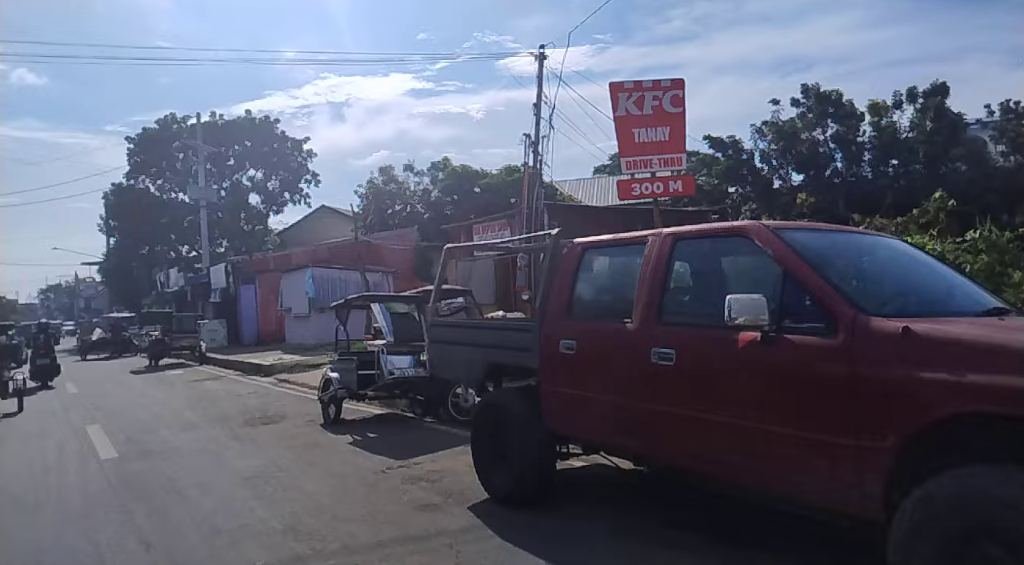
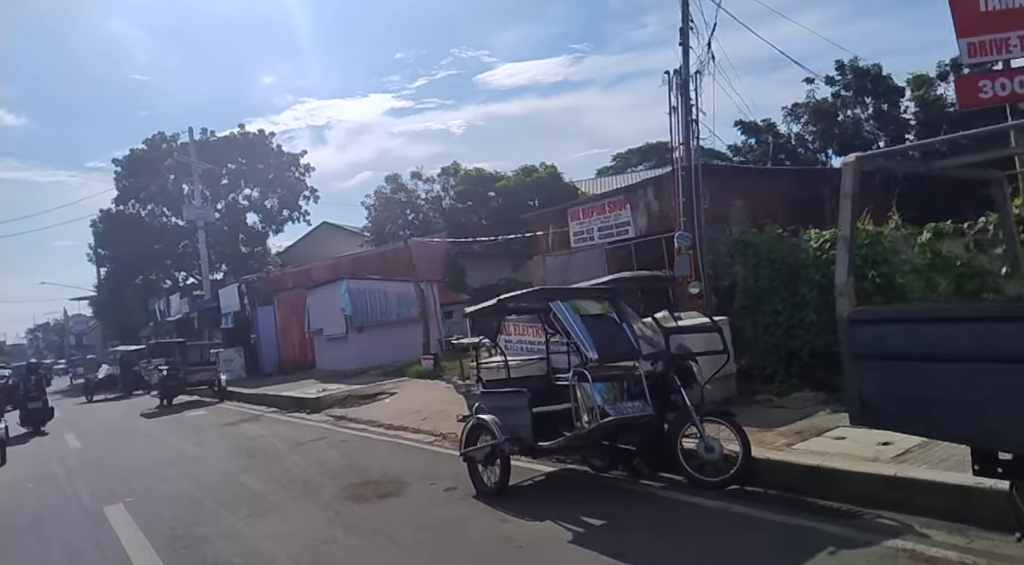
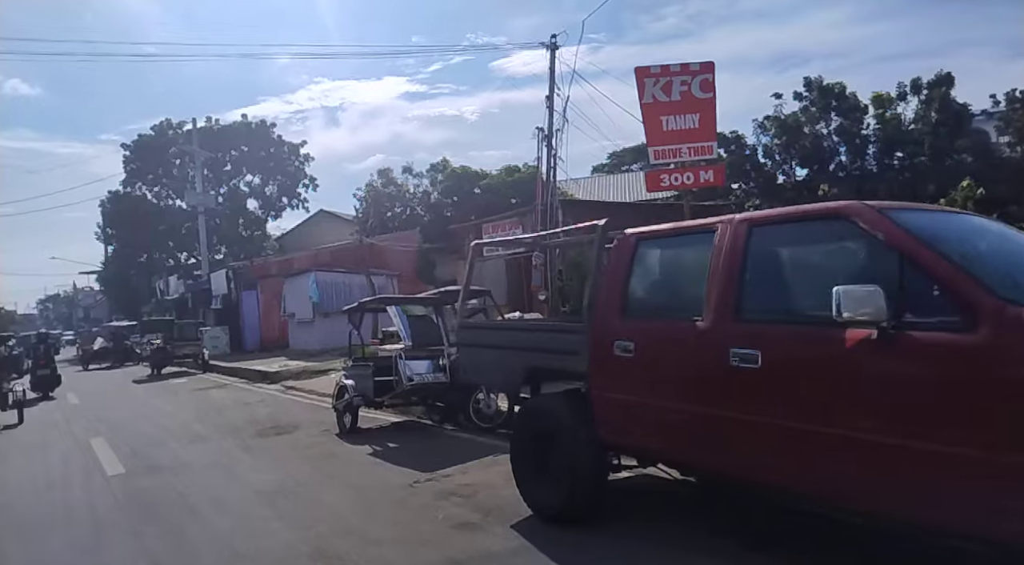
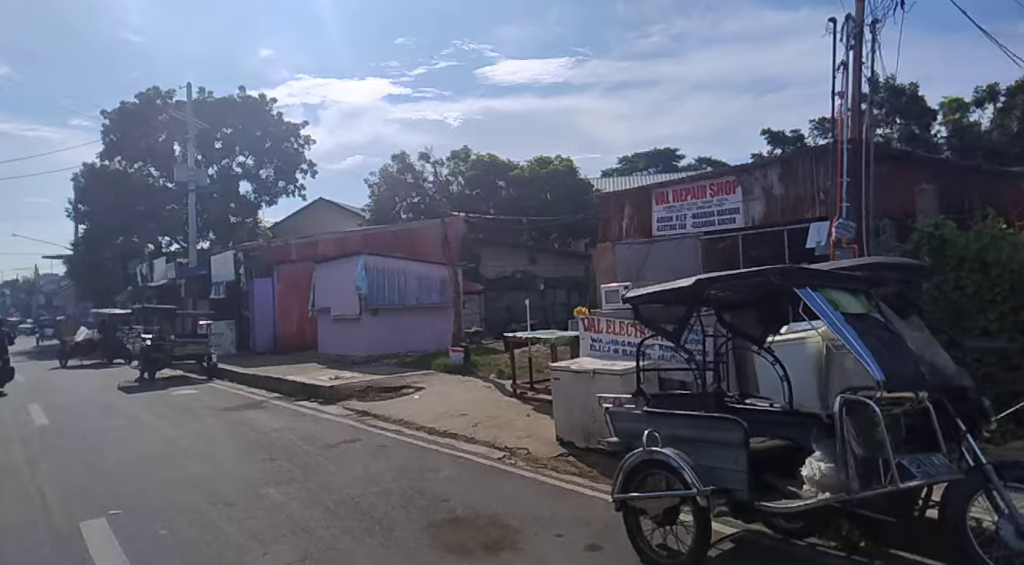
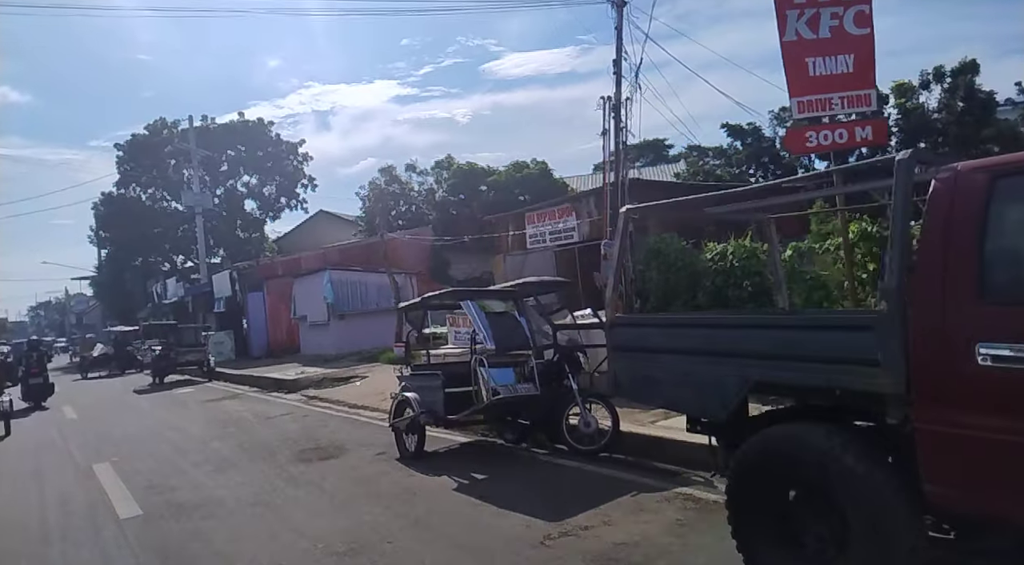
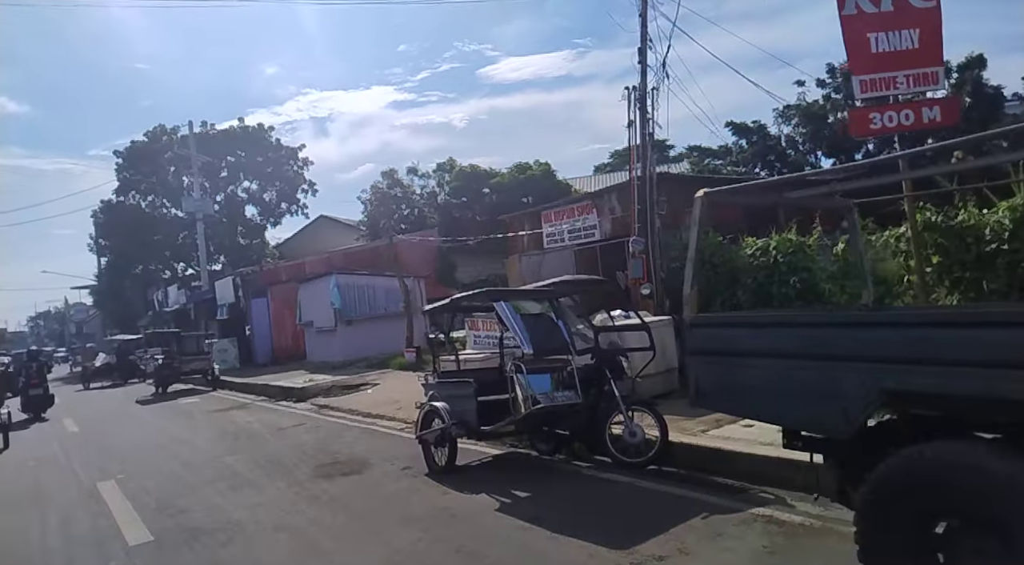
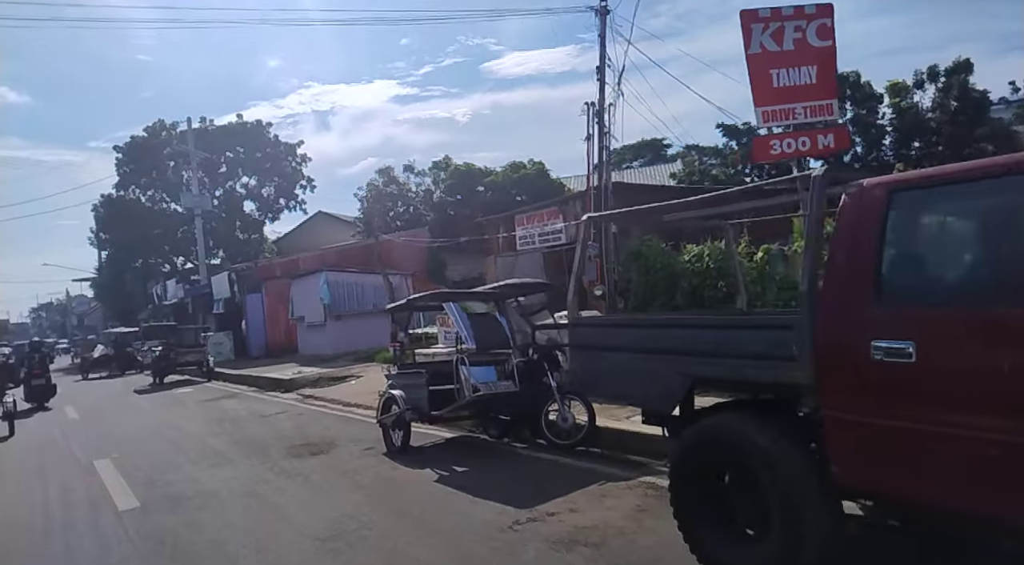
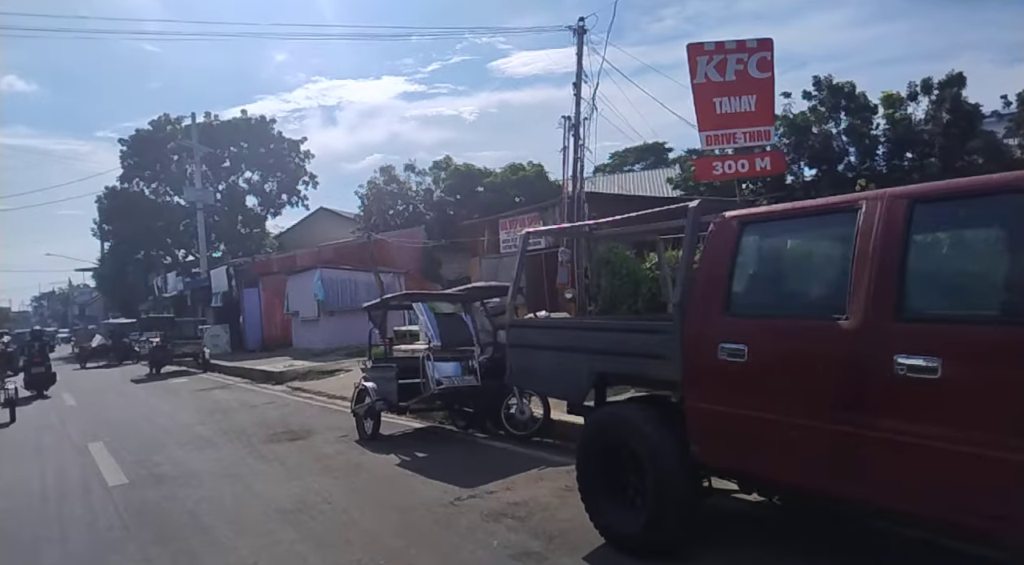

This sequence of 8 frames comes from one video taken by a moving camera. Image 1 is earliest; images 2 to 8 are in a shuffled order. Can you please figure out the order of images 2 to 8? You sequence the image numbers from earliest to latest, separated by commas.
3, 8, 7, 5, 6, 2, 4
